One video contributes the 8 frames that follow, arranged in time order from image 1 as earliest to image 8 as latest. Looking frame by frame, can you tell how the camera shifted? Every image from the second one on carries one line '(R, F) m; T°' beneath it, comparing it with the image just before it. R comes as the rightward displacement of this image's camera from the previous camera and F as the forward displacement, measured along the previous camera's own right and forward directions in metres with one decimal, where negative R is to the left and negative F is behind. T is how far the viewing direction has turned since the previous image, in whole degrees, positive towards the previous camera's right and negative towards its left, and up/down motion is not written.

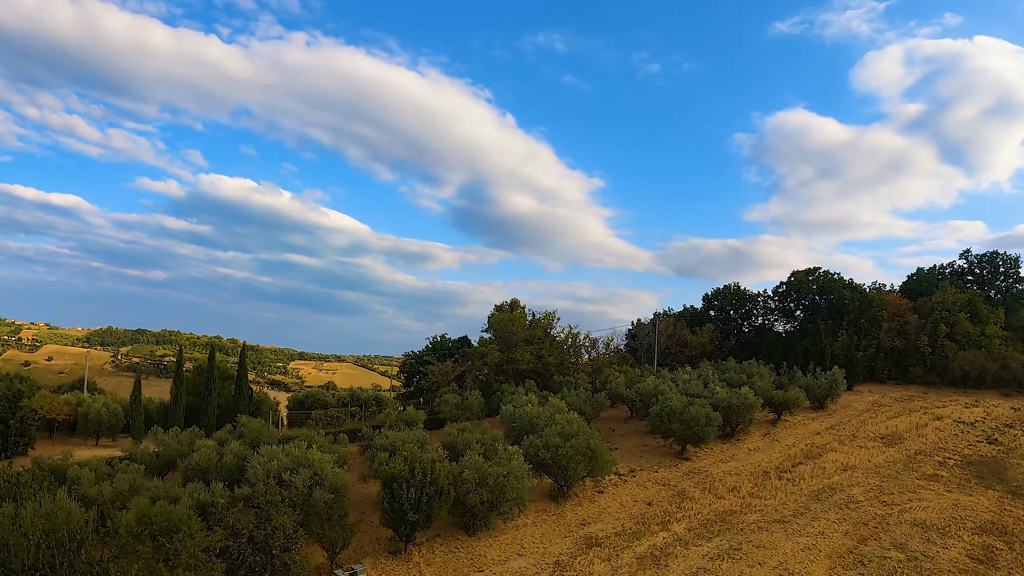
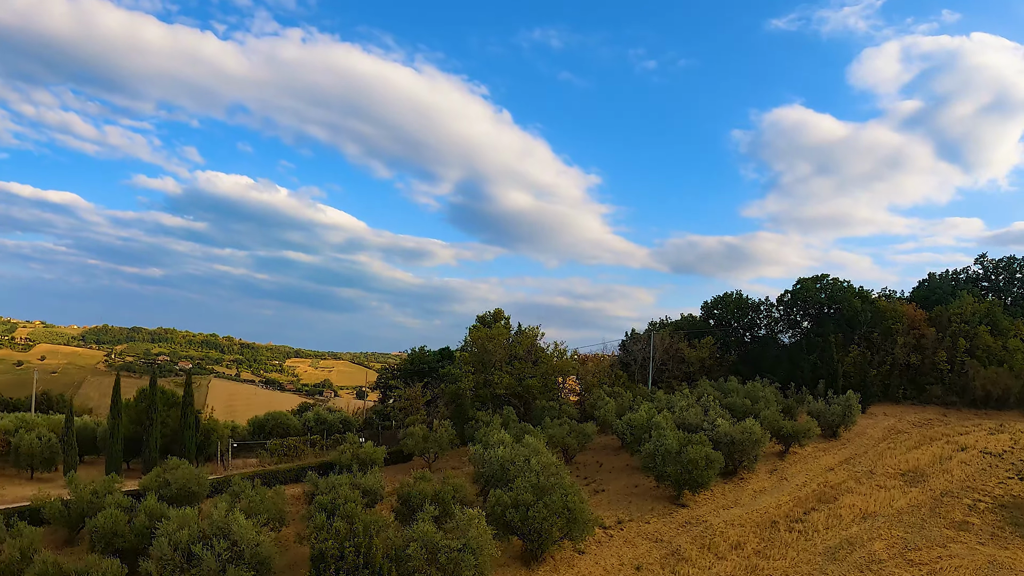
(+1.1, +3.1) m; 0°
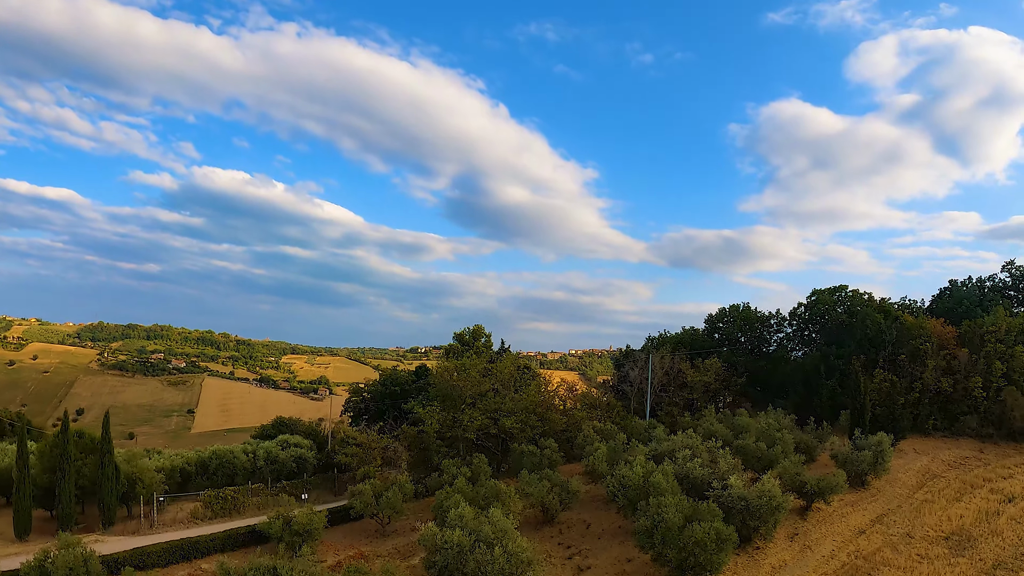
(+1.2, +4.0) m; 0°
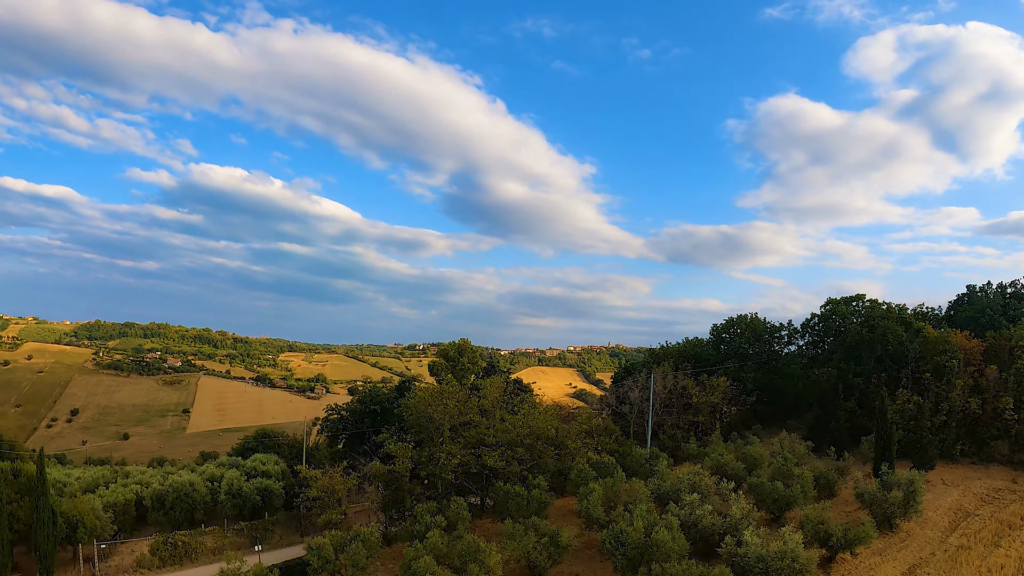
(+0.6, +2.6) m; 0°
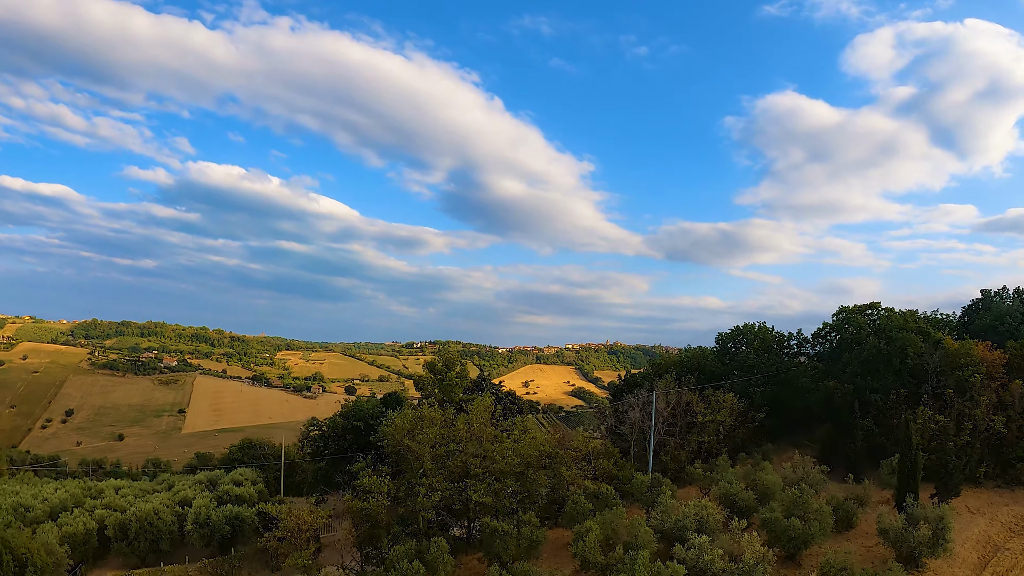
(+0.4, +1.9) m; 0°
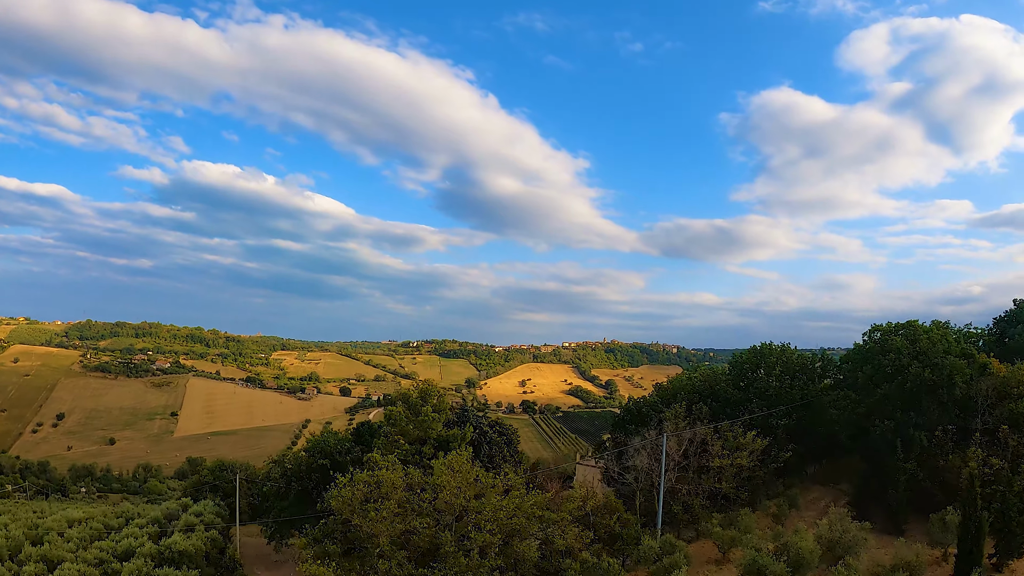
(+0.5, +3.5) m; 0°
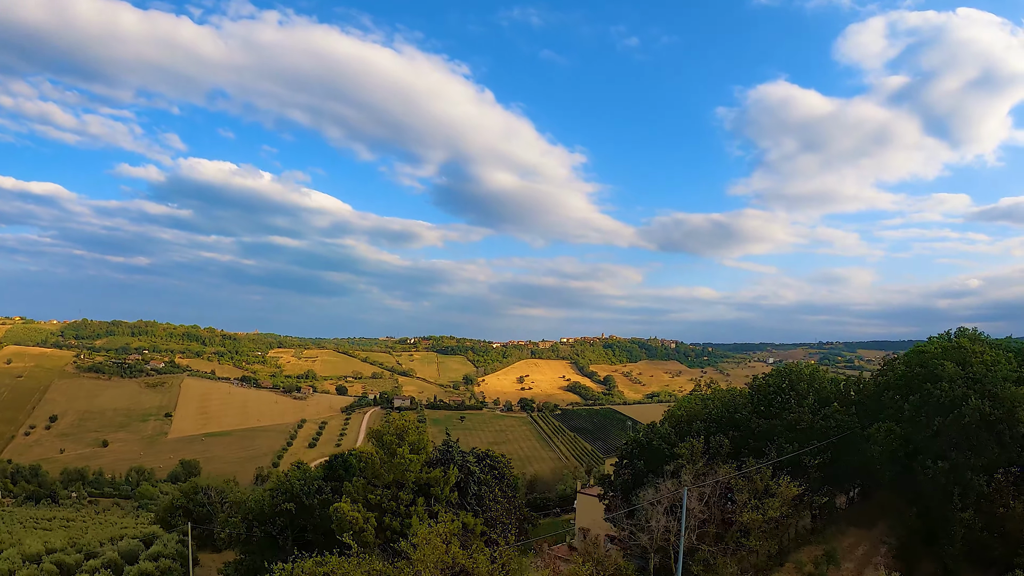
(+0.8, +2.9) m; 0°
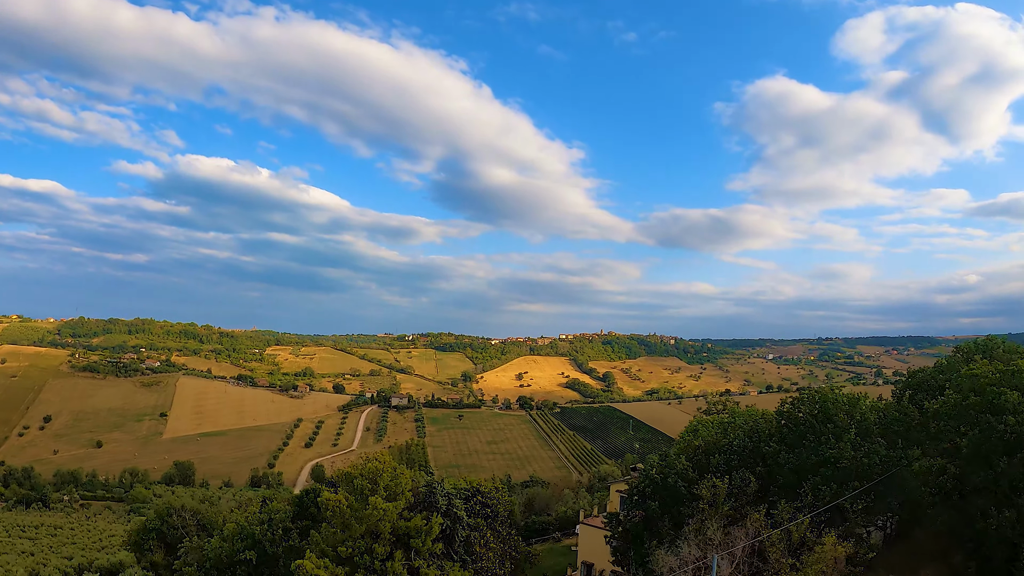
(+0.5, +2.8) m; 0°
